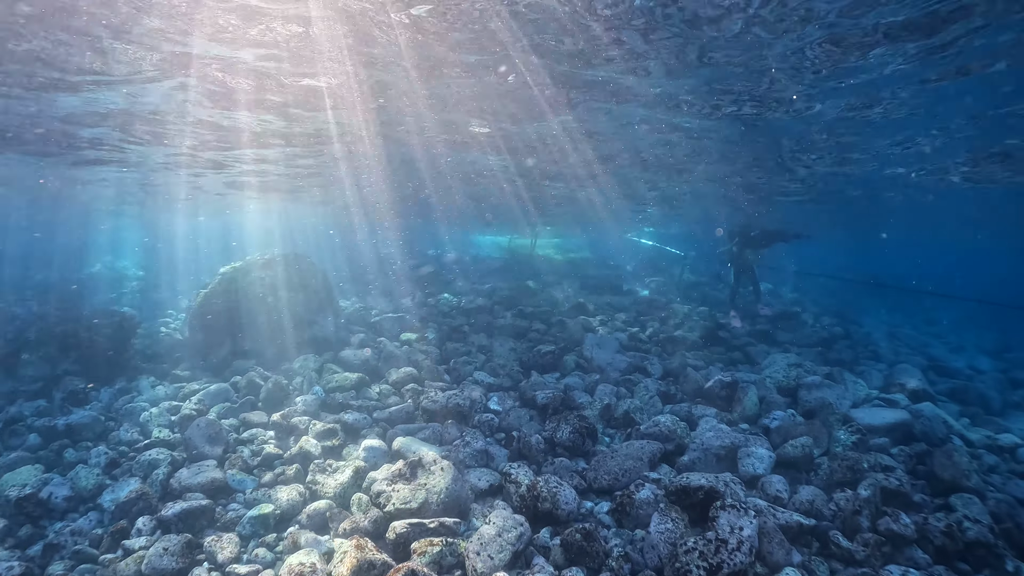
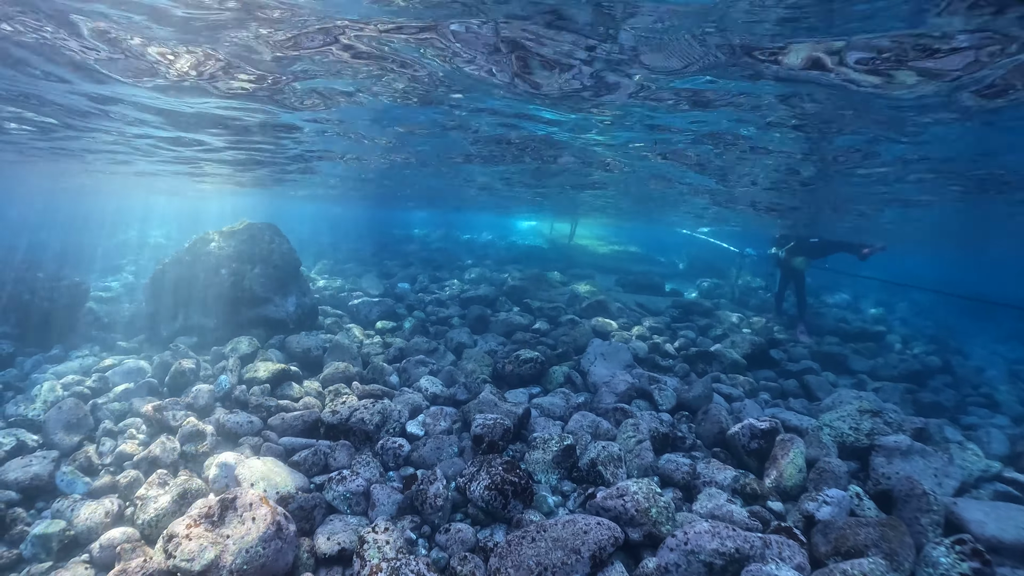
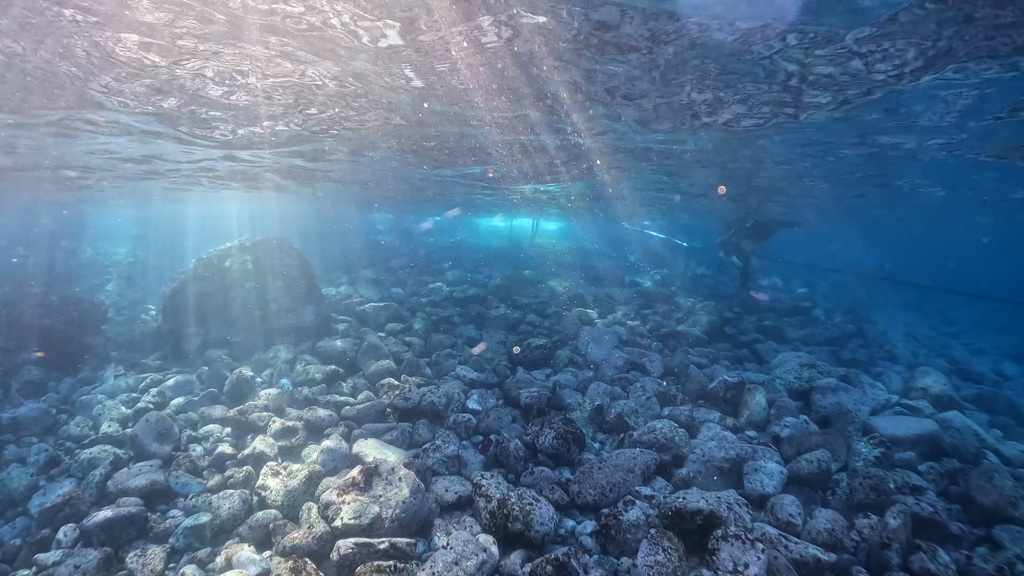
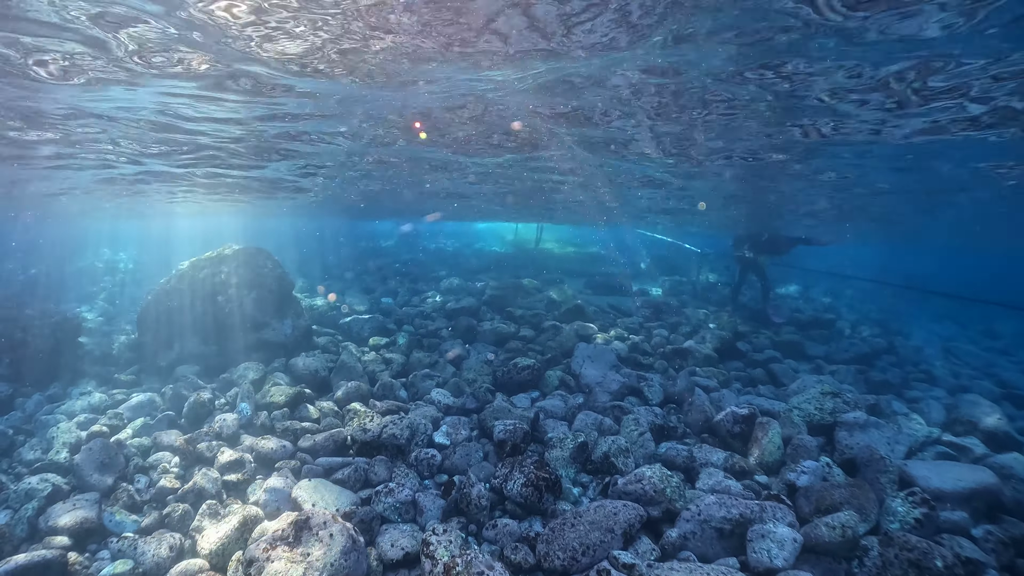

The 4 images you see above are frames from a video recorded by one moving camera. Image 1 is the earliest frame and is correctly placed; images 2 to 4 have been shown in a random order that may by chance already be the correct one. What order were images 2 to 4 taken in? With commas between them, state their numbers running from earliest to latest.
3, 4, 2
